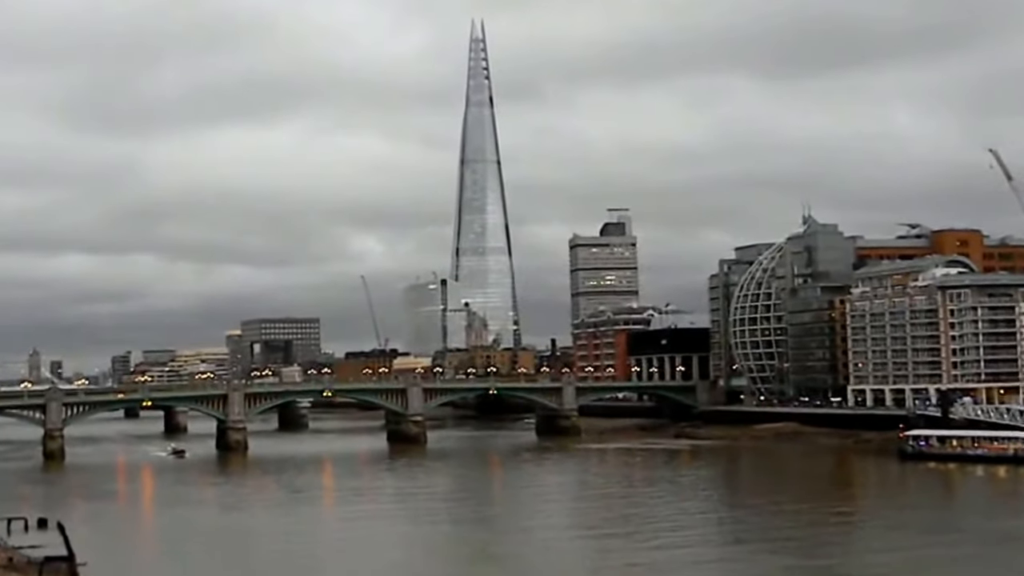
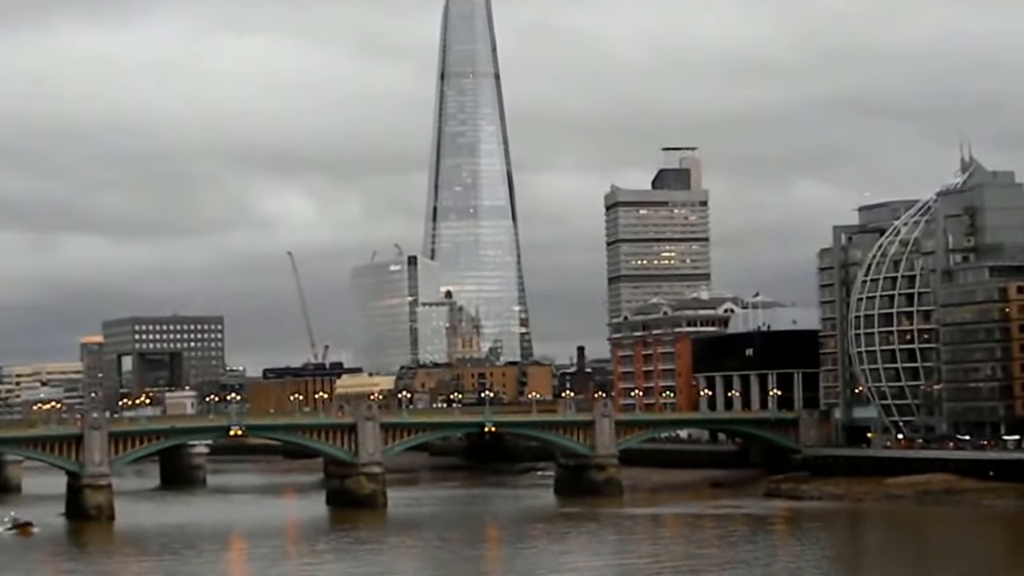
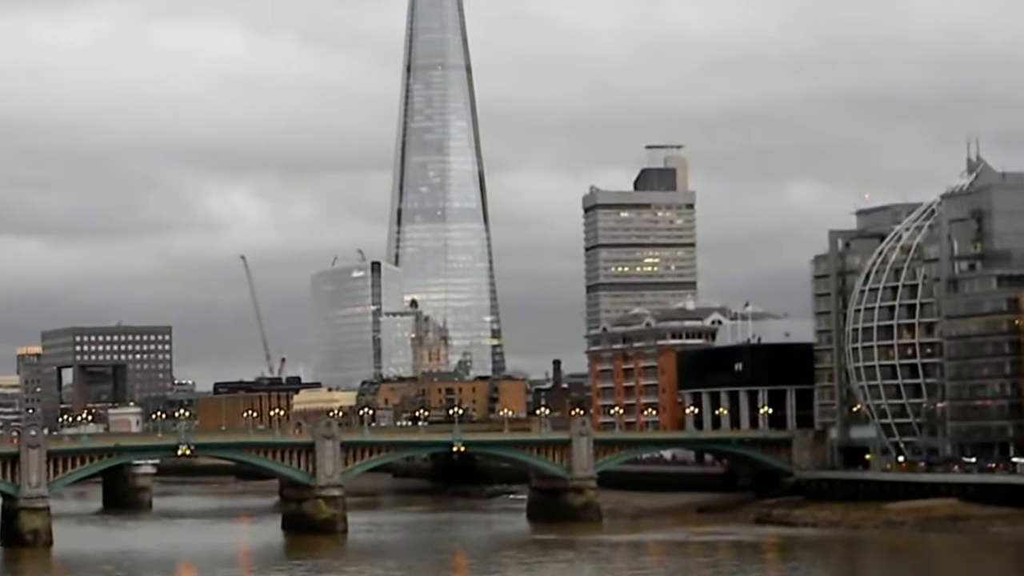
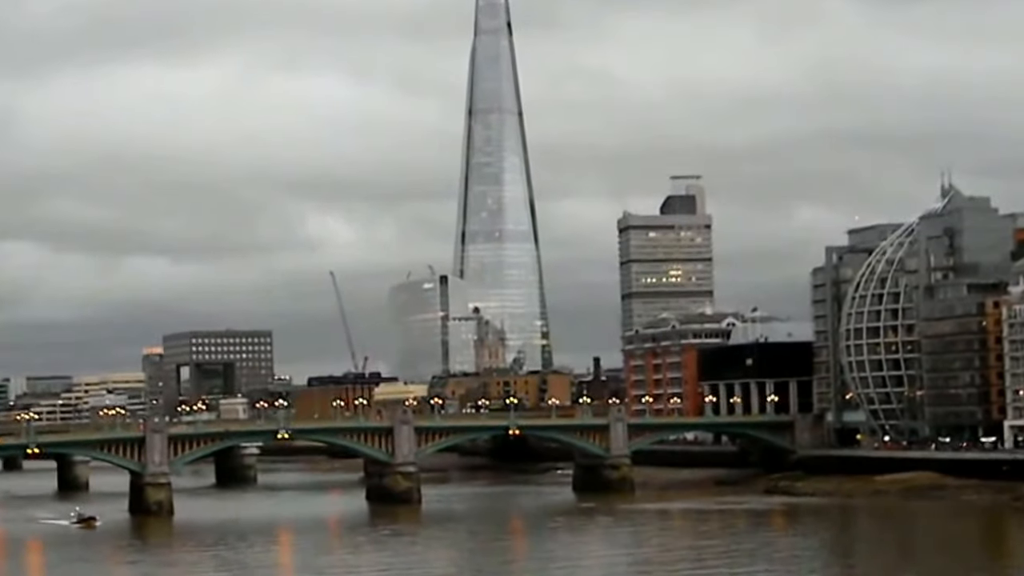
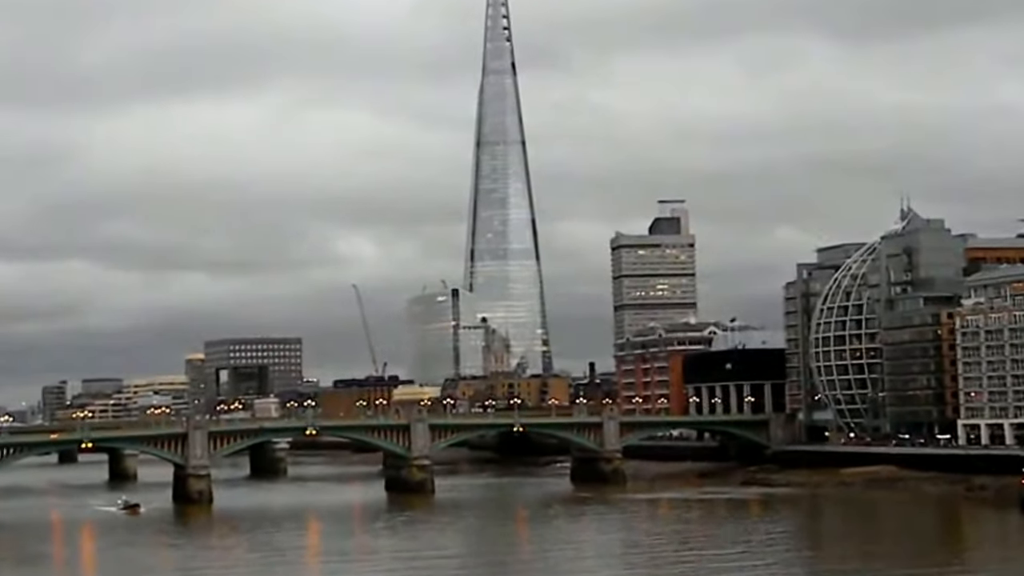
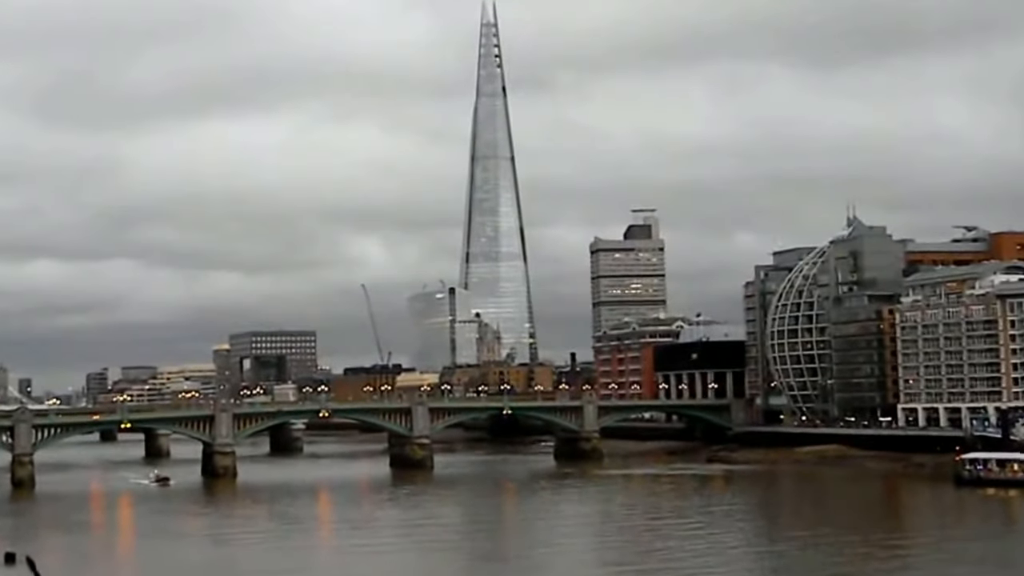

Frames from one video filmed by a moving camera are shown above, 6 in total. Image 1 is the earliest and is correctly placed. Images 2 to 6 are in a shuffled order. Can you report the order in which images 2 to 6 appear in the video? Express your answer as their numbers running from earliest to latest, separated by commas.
6, 5, 4, 2, 3
